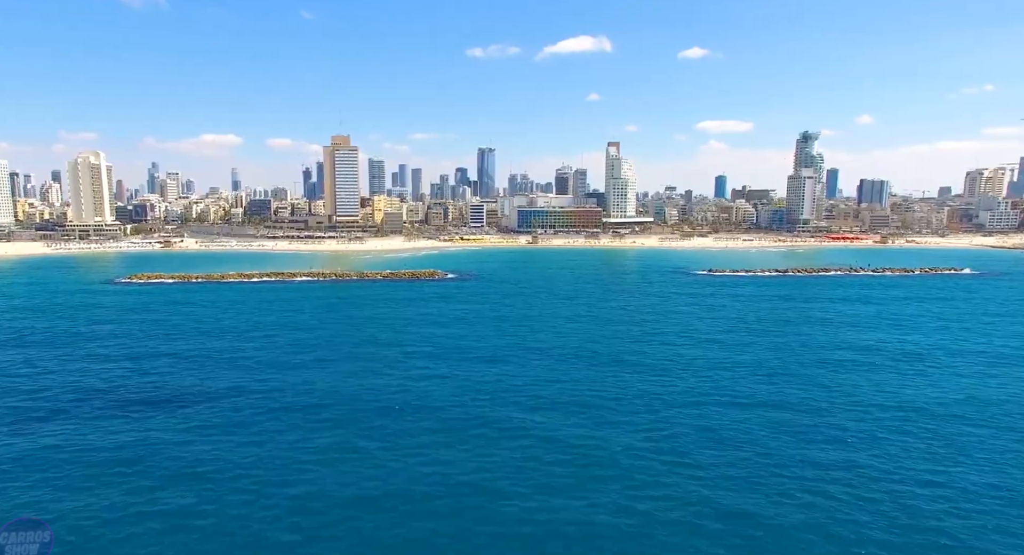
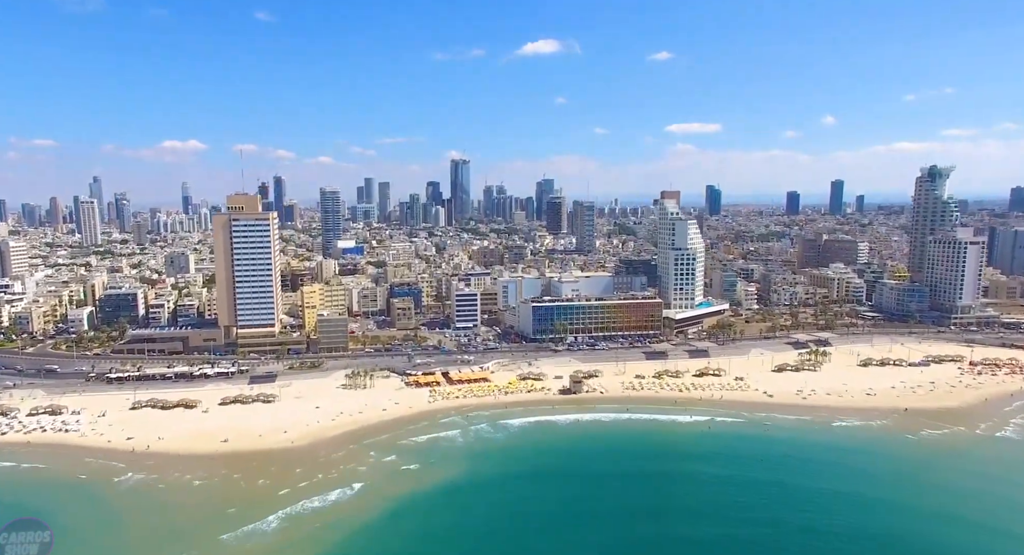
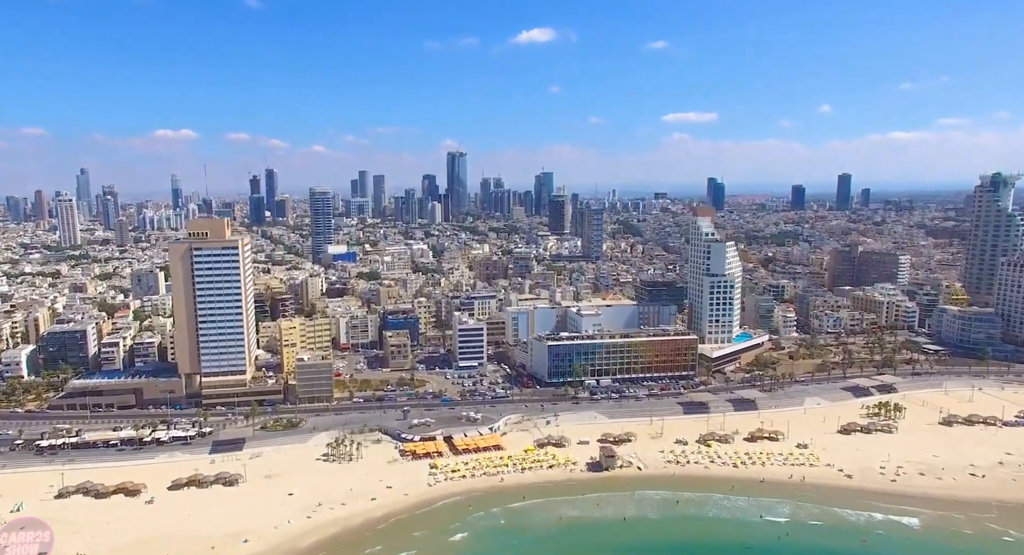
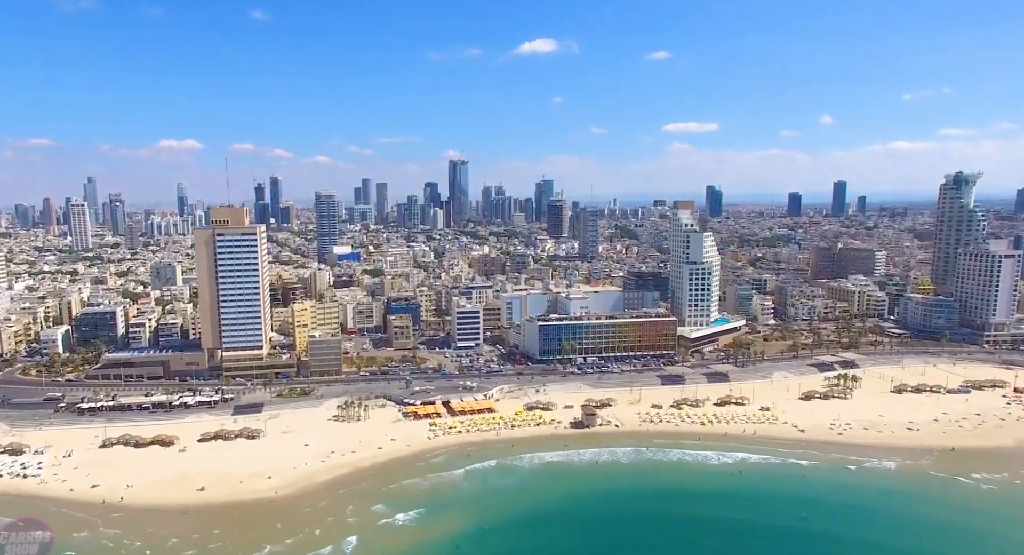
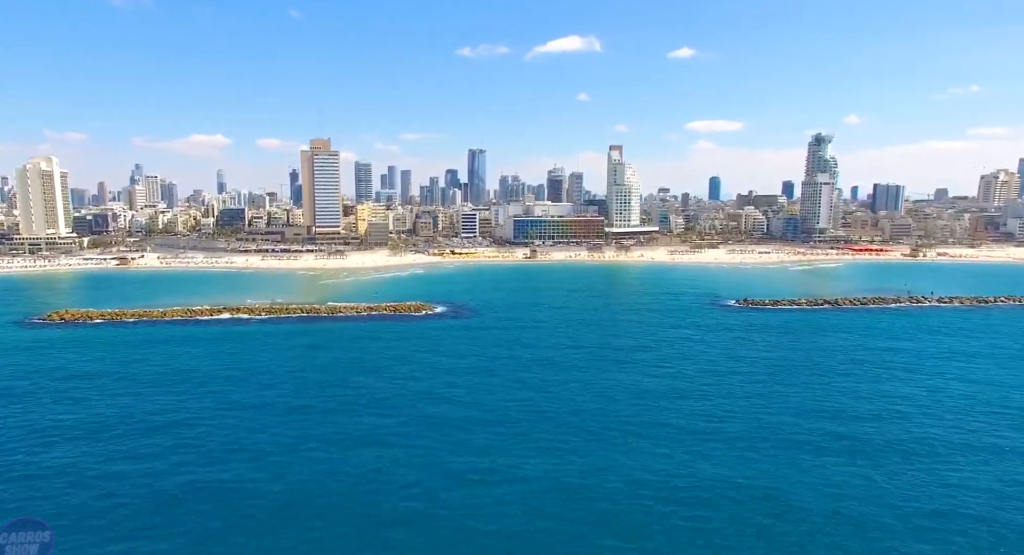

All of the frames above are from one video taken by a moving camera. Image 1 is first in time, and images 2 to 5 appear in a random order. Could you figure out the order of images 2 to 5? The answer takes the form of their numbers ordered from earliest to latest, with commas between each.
5, 2, 4, 3
